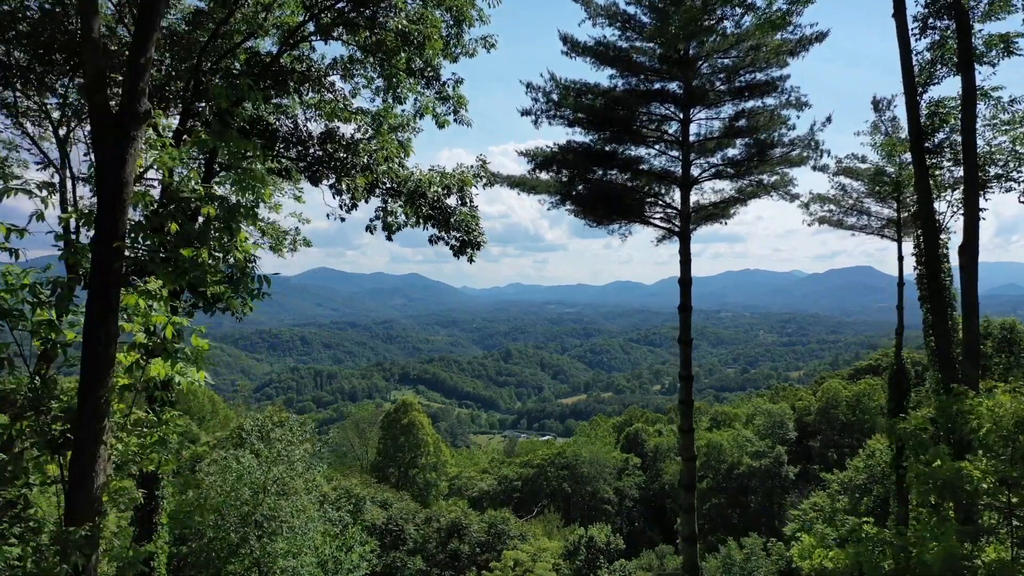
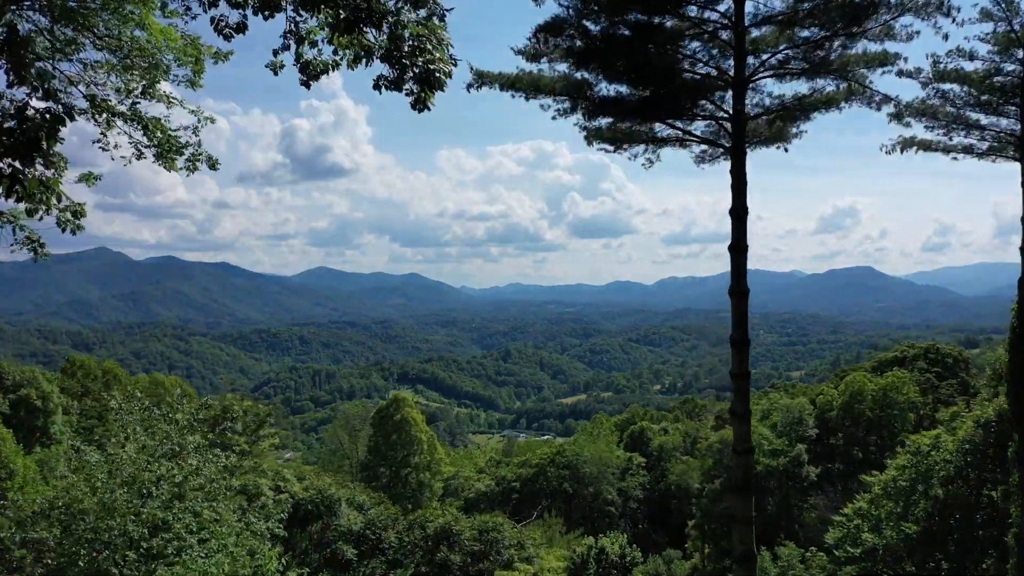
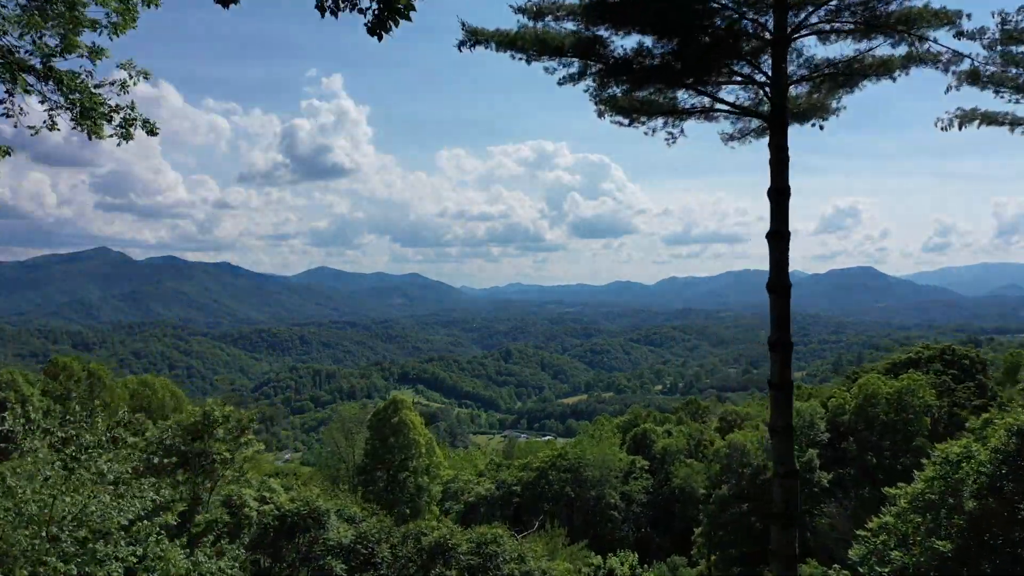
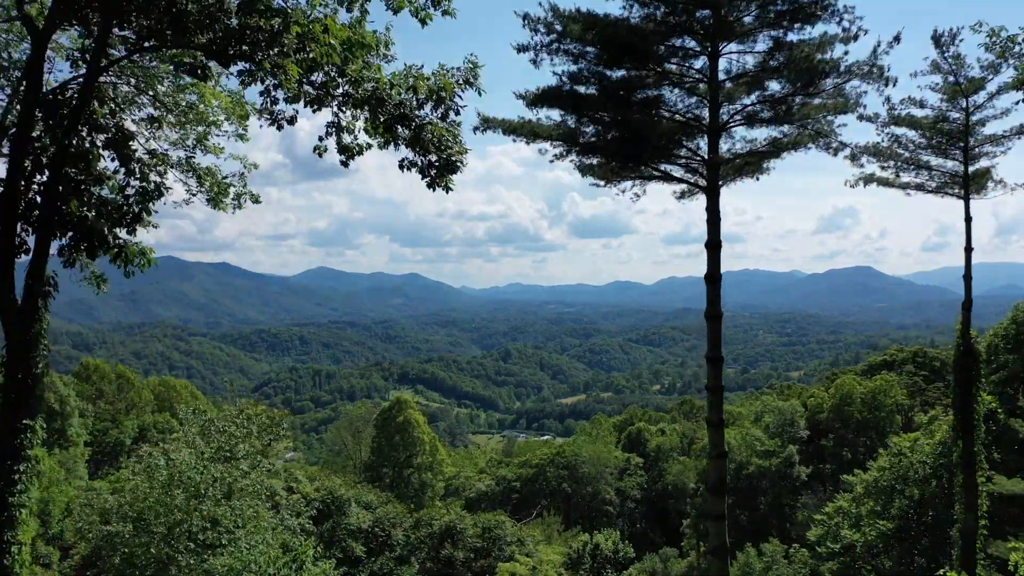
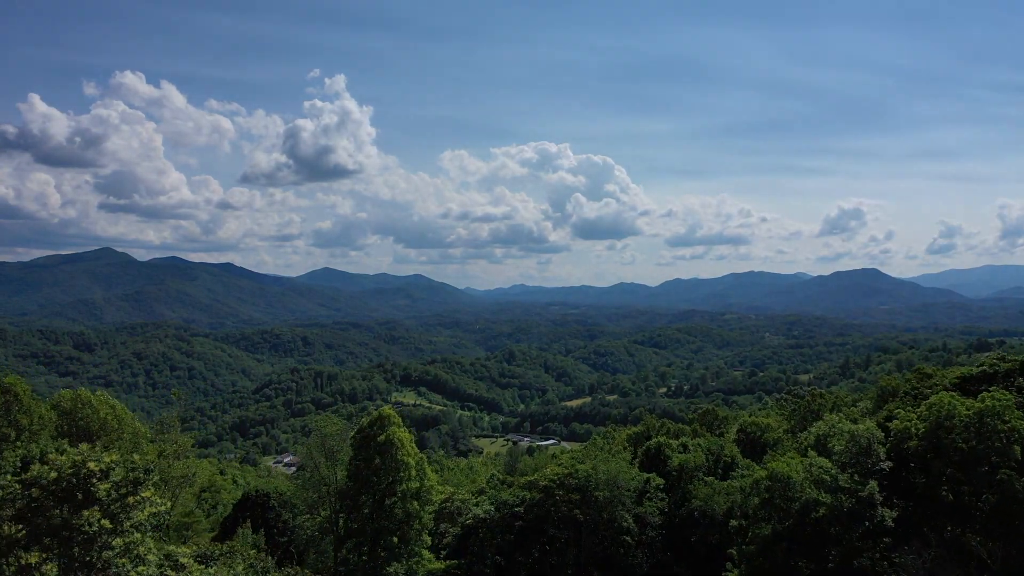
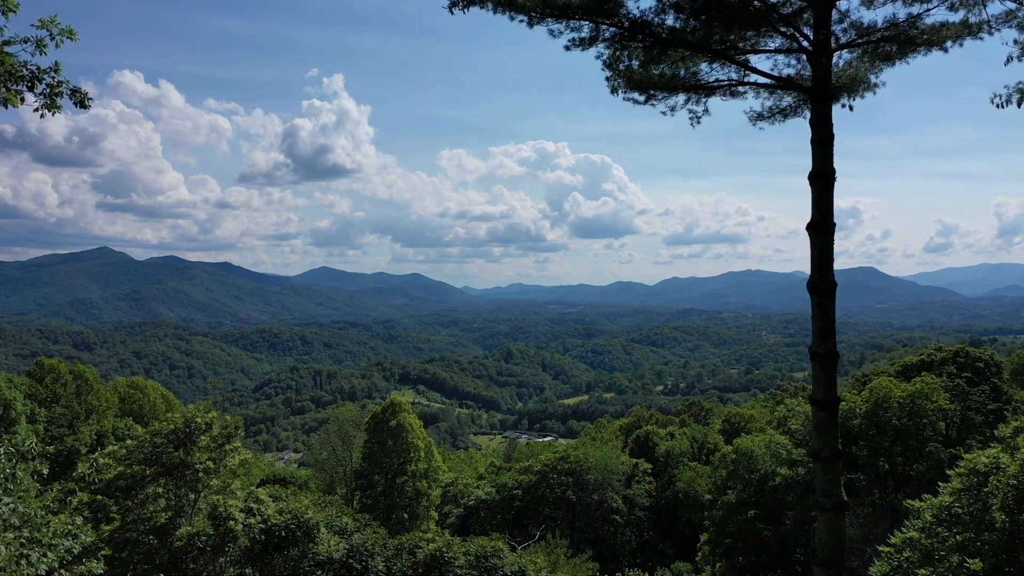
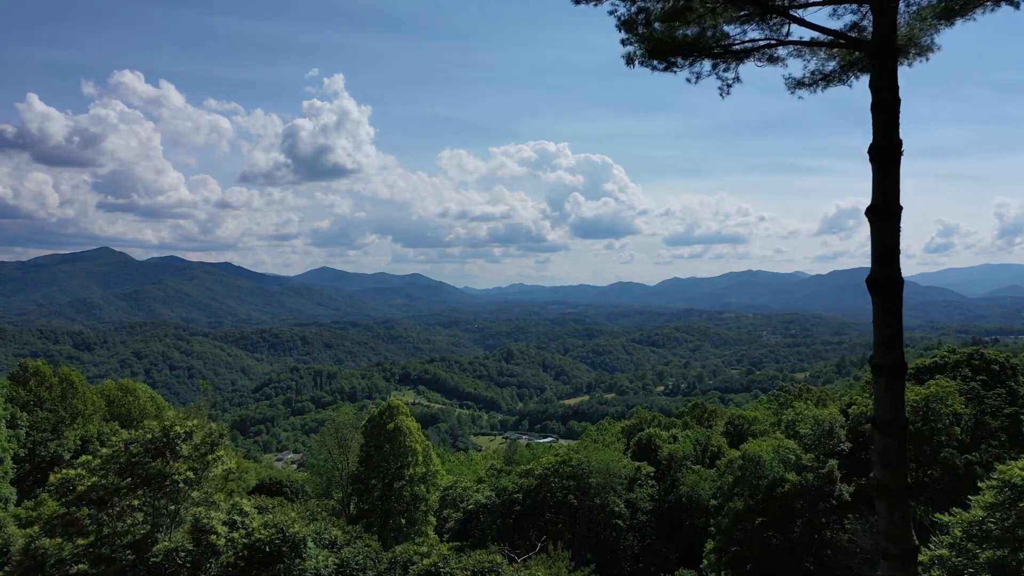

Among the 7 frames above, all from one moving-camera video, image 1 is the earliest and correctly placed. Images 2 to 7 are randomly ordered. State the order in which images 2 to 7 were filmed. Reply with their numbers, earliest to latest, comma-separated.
4, 2, 3, 6, 7, 5
